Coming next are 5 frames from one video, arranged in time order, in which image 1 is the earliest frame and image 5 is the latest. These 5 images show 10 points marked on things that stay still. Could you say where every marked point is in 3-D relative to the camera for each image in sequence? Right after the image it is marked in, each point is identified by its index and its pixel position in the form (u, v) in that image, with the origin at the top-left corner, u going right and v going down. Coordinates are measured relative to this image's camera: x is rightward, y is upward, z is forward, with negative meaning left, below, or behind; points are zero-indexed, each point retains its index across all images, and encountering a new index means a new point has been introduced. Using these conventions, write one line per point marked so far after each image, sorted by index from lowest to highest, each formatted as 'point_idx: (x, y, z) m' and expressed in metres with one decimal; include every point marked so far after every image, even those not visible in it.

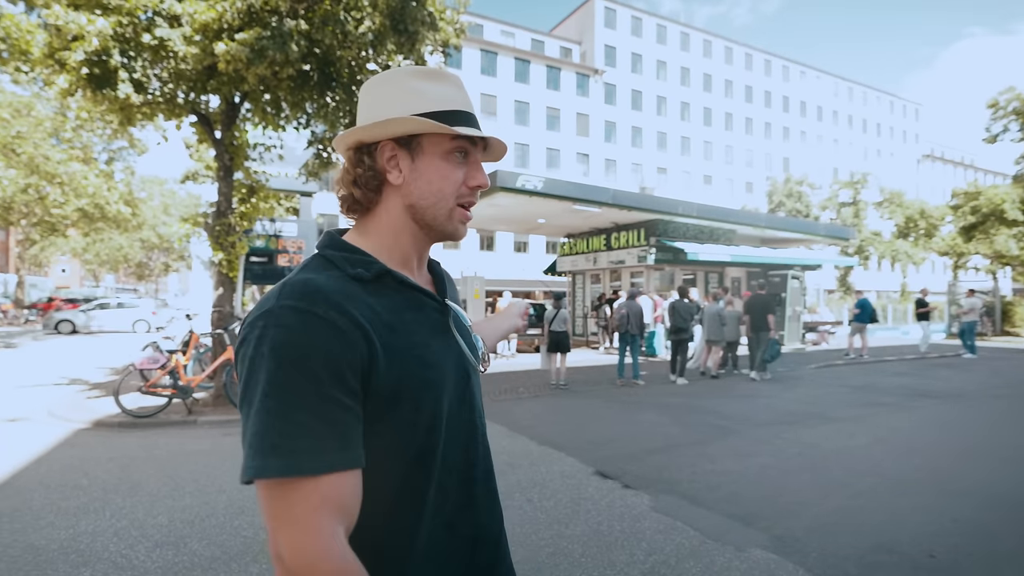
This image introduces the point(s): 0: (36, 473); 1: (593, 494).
0: (-4.4, -1.7, +6.1) m
1: (+0.8, -1.9, +6.2) m
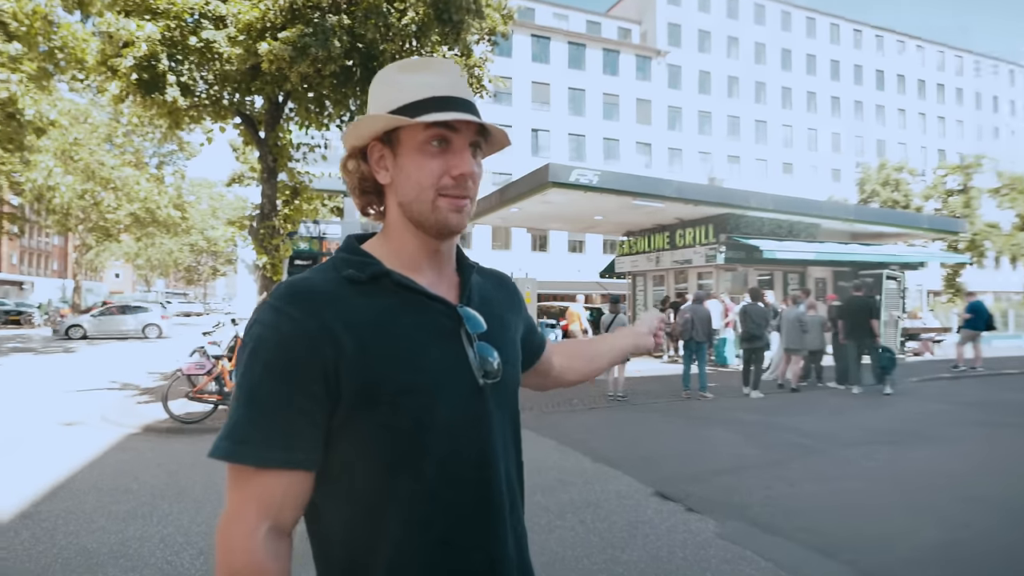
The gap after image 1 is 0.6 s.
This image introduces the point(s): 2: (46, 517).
0: (-3.9, -1.7, +6.3) m
1: (+1.2, -1.9, +5.6) m
2: (-3.7, -1.8, +5.3) m
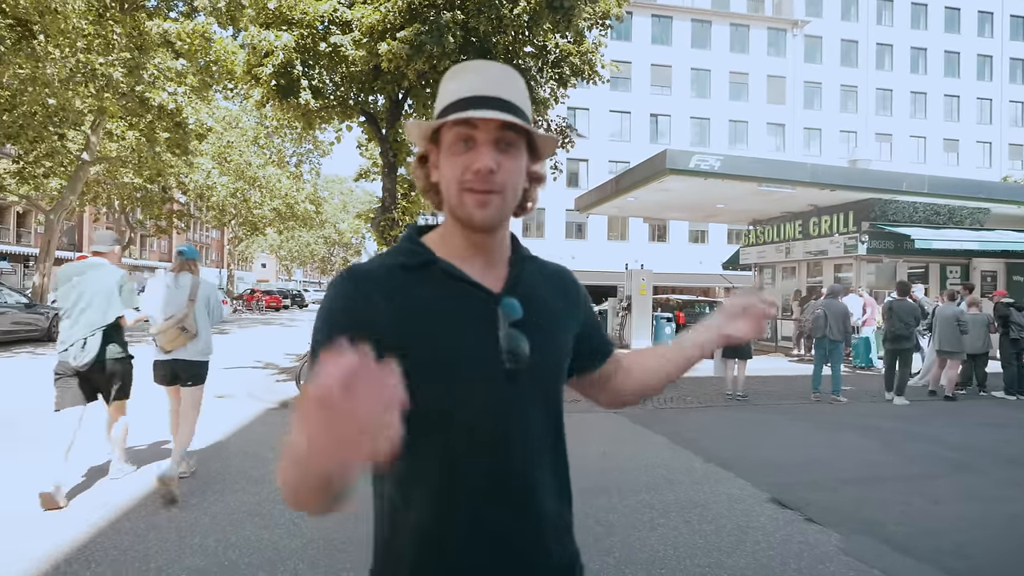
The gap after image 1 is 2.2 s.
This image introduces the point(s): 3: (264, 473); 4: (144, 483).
0: (-2.8, -1.6, +7.0) m
1: (+2.0, -1.9, +5.2) m
2: (-2.8, -1.7, +6.0) m
3: (-2.3, -1.7, +6.3) m
4: (-3.1, -1.6, +6.3) m
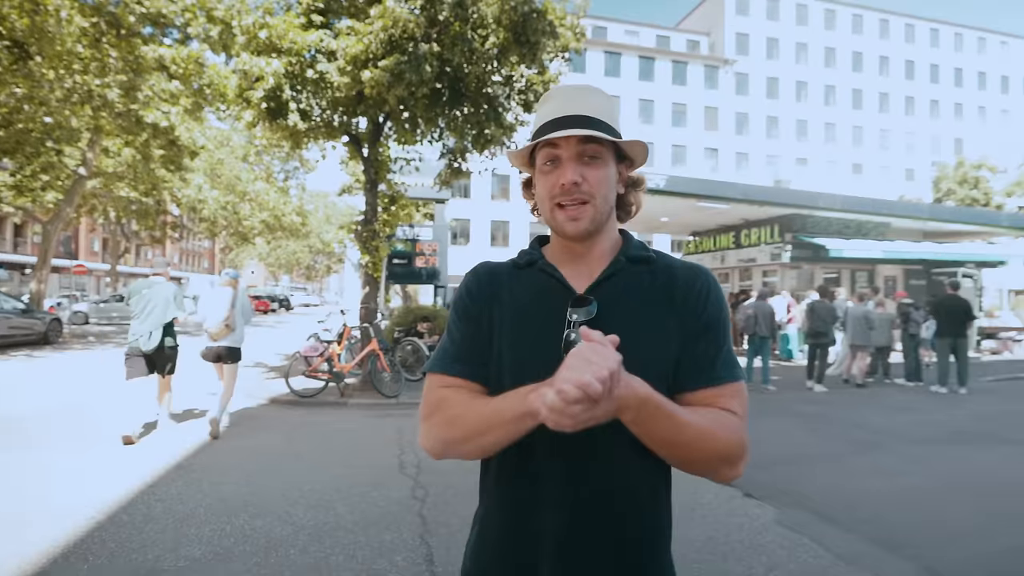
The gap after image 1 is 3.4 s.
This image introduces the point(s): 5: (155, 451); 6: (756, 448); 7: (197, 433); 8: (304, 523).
0: (-3.1, -1.7, +7.6) m
1: (+1.8, -1.9, +6.1) m
2: (-3.1, -1.8, +6.5) m
3: (-2.6, -1.8, +6.8) m
4: (-3.4, -1.7, +6.8) m
5: (-3.6, -1.6, +7.3) m
6: (+2.7, -1.7, +7.3) m
7: (-3.5, -1.6, +7.5) m
8: (-1.7, -1.9, +5.6) m
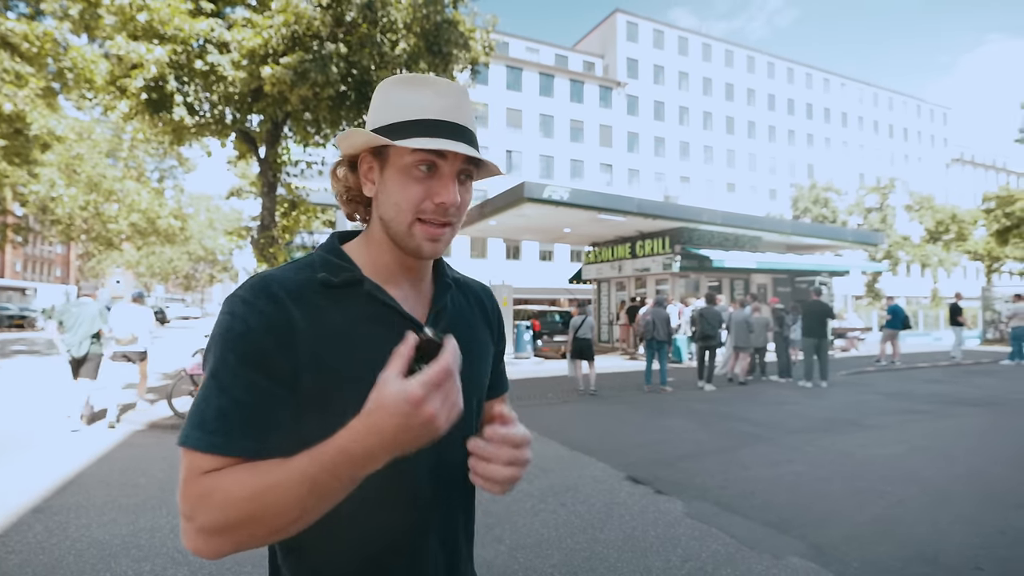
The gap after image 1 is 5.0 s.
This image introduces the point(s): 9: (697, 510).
0: (-4.1, -1.8, +6.5) m
1: (+1.0, -2.0, +6.3) m
2: (-3.8, -1.8, +5.5) m
3: (-3.4, -1.9, +6.0) m
4: (-4.1, -1.8, +5.7) m
5: (-4.5, -1.7, +6.1) m
6: (+1.6, -1.8, +7.7) m
7: (-4.4, -1.8, +6.4) m
8: (-2.3, -2.0, +5.0) m
9: (+1.7, -2.0, +6.1) m
